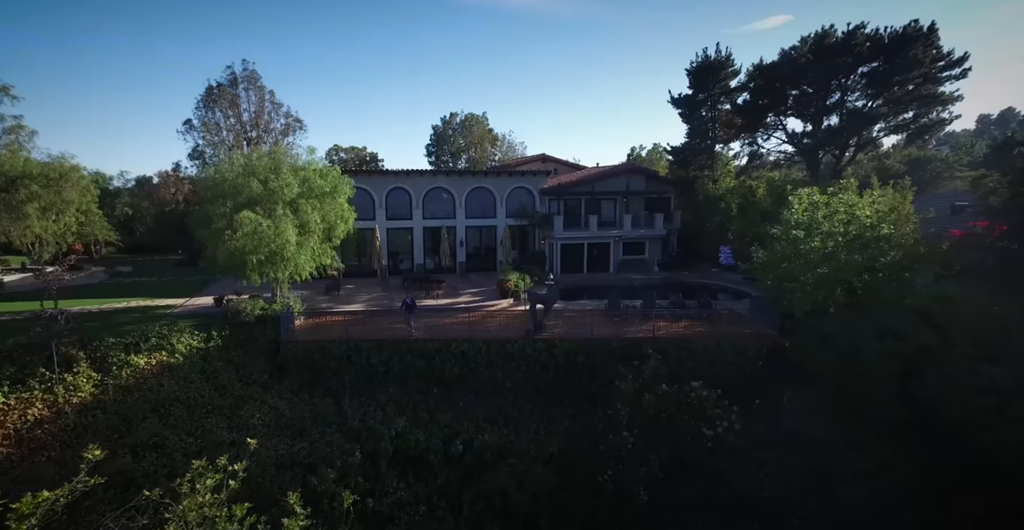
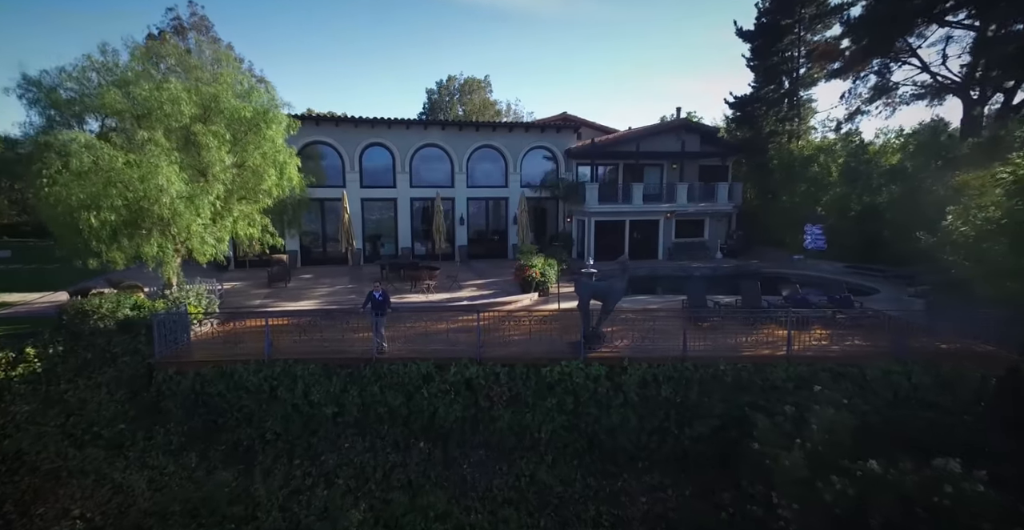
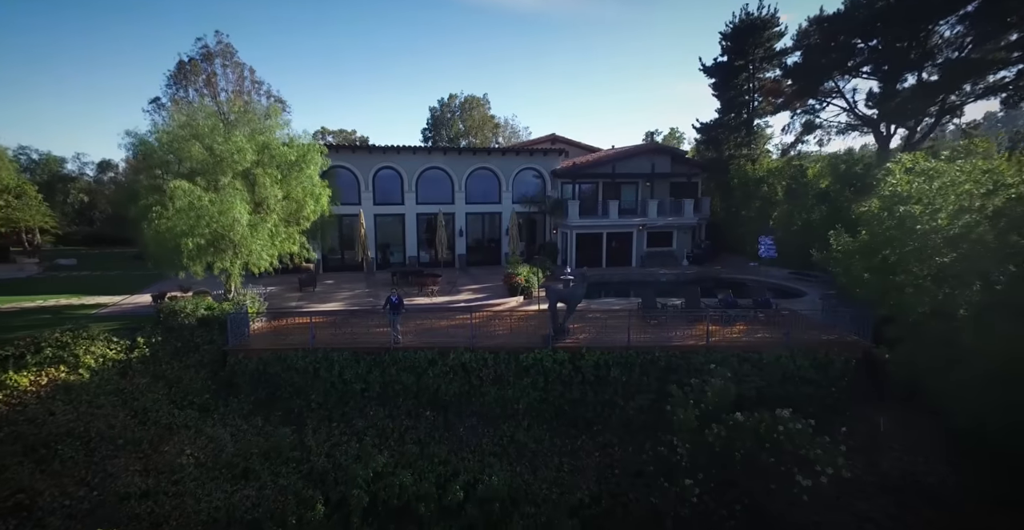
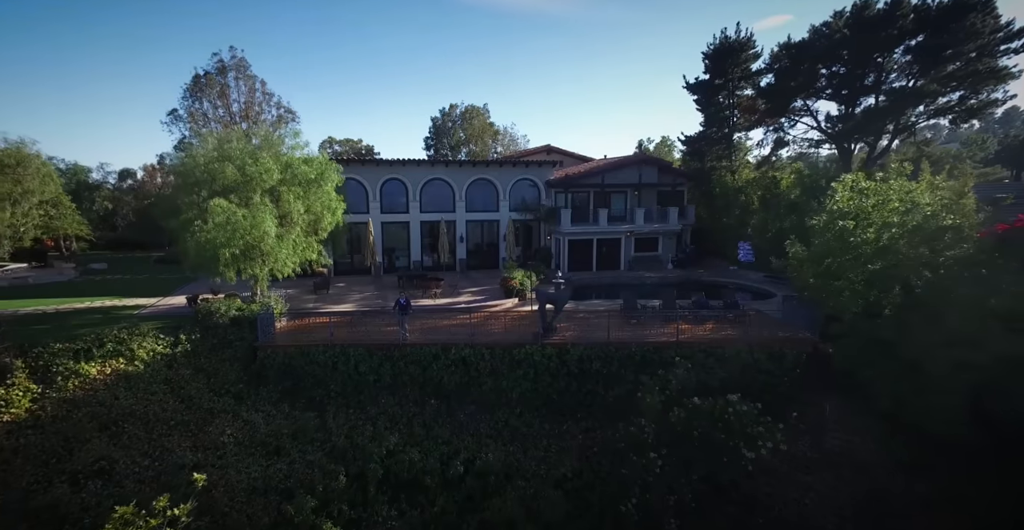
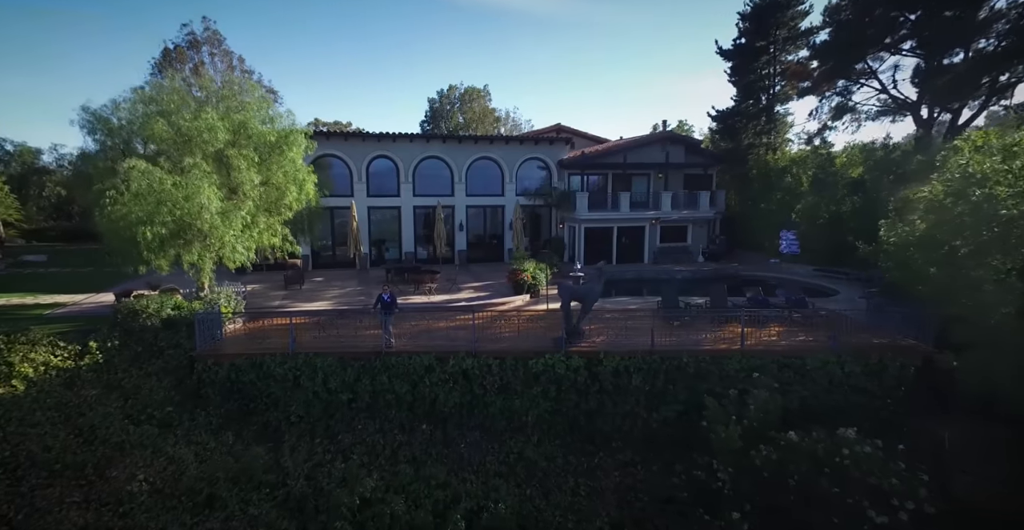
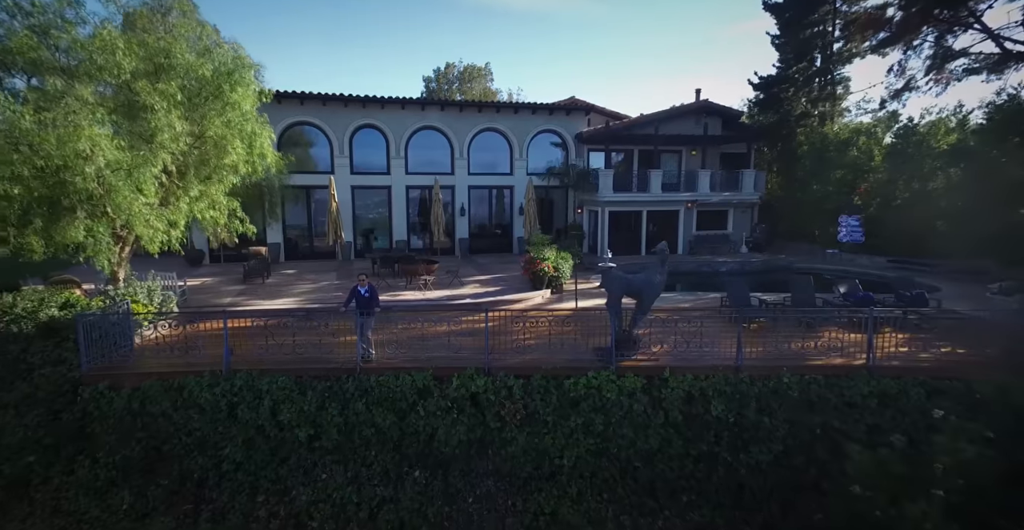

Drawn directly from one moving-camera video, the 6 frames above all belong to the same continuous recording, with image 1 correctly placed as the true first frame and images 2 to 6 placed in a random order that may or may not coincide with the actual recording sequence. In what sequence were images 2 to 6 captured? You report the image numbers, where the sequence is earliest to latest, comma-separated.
4, 3, 5, 2, 6
